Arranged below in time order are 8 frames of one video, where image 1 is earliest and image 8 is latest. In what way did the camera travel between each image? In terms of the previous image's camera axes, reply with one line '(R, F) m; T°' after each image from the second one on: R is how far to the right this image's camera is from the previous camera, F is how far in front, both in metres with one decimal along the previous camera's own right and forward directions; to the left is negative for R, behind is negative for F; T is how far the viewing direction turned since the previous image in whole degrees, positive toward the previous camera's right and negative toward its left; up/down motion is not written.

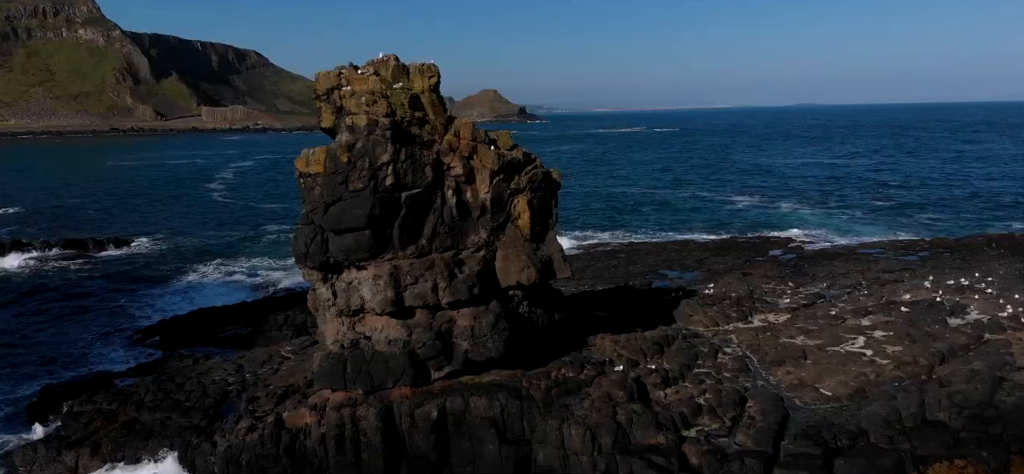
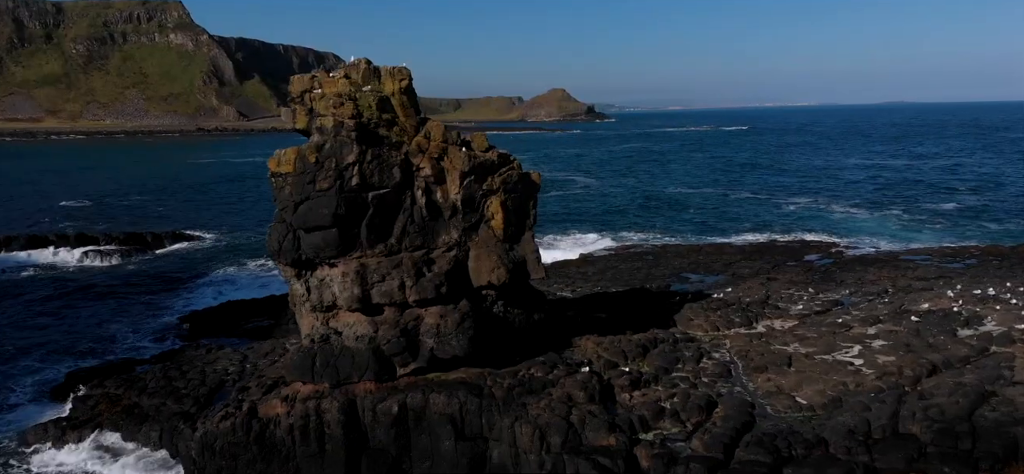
(+2.1, -0.2) m; -6°
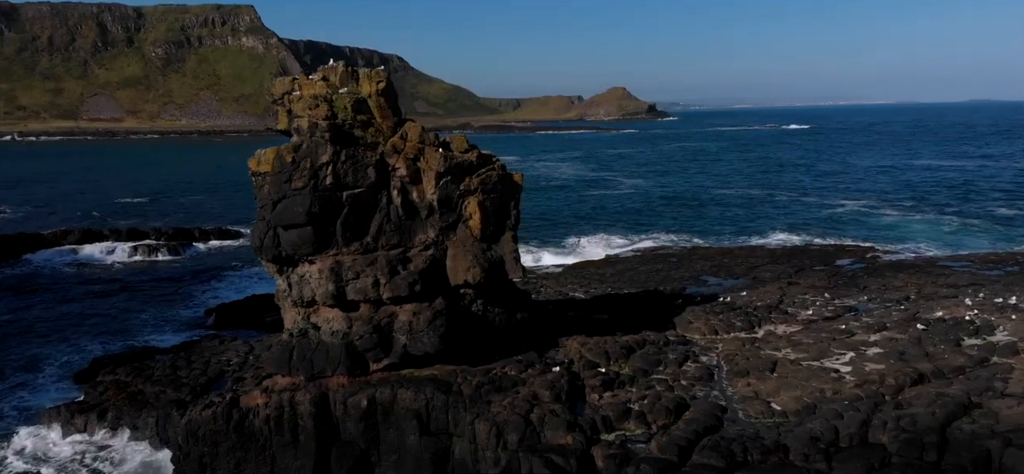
(+1.8, -0.1) m; -5°
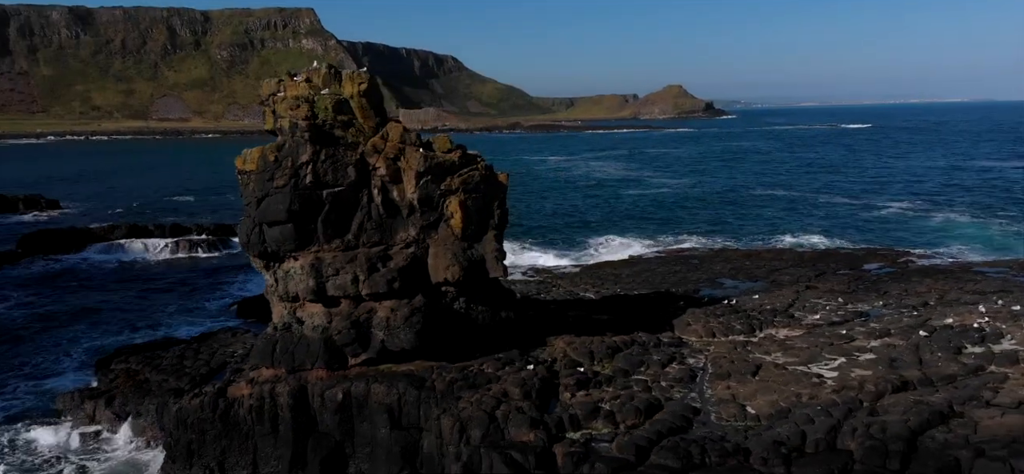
(+1.6, -0.1) m; -5°
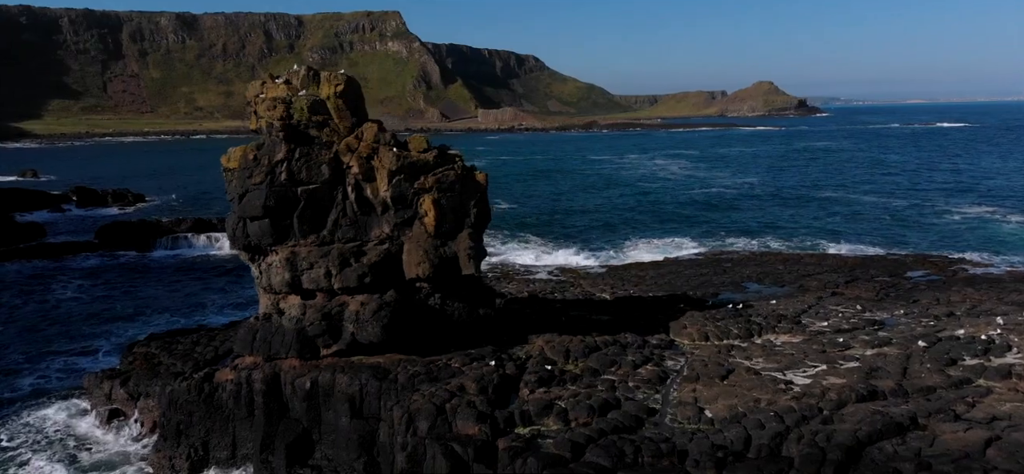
(+2.5, -0.2) m; -7°
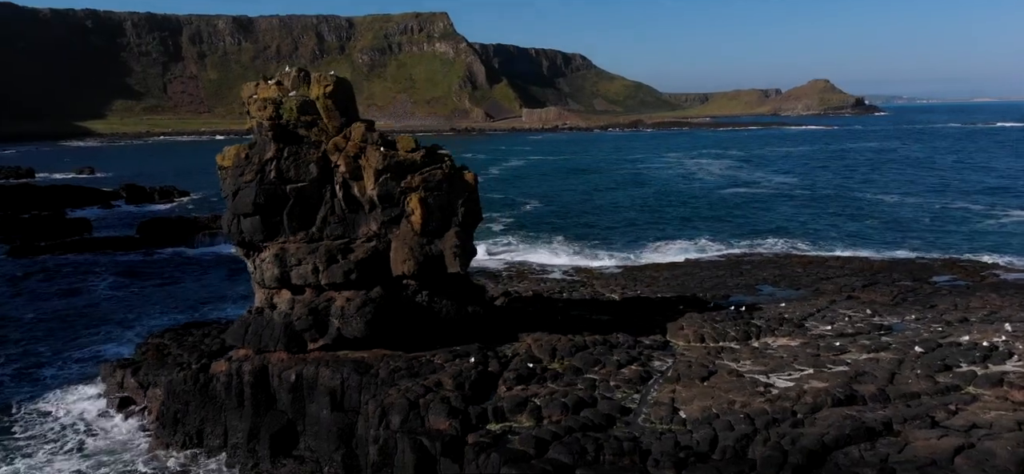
(+1.5, -0.1) m; -4°
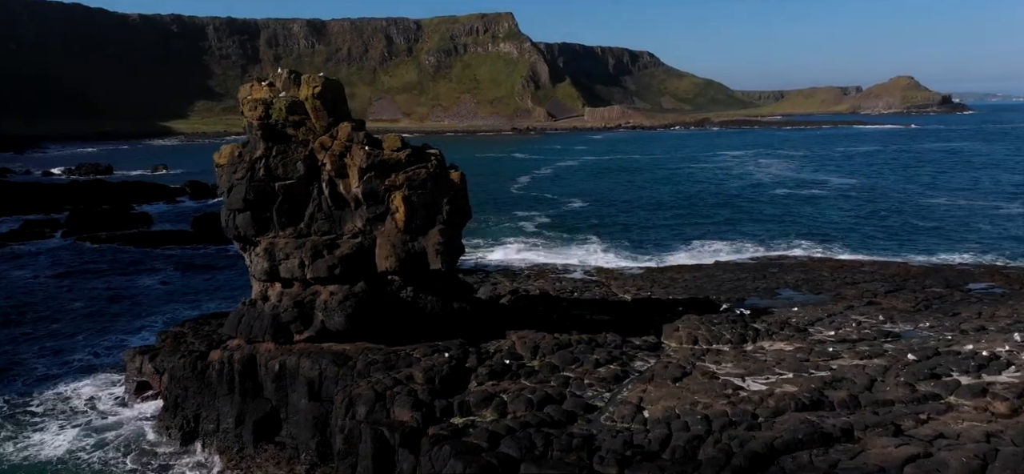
(+2.0, -0.1) m; -6°
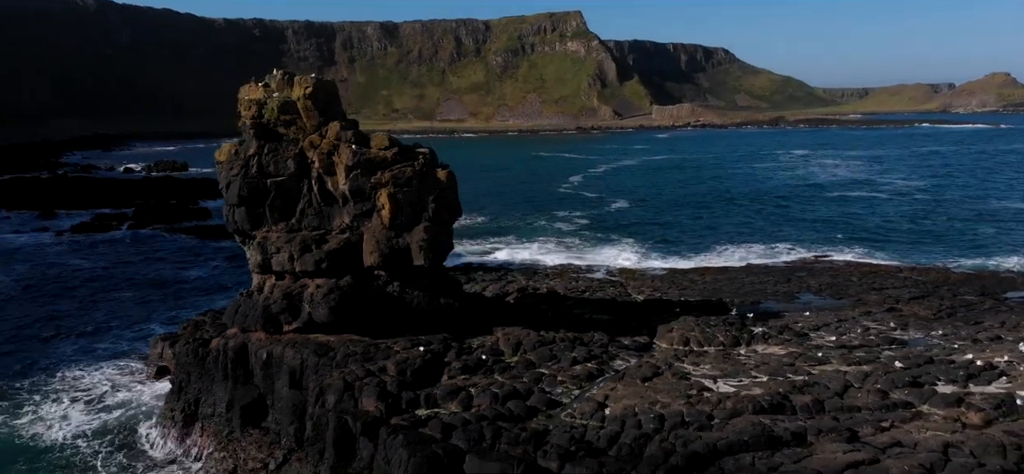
(+2.2, -0.1) m; -6°
